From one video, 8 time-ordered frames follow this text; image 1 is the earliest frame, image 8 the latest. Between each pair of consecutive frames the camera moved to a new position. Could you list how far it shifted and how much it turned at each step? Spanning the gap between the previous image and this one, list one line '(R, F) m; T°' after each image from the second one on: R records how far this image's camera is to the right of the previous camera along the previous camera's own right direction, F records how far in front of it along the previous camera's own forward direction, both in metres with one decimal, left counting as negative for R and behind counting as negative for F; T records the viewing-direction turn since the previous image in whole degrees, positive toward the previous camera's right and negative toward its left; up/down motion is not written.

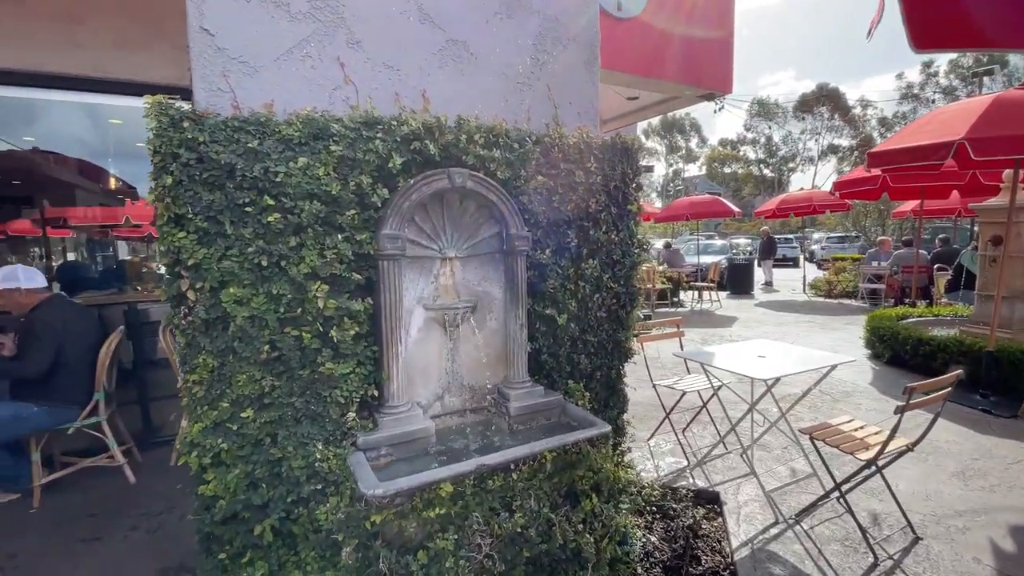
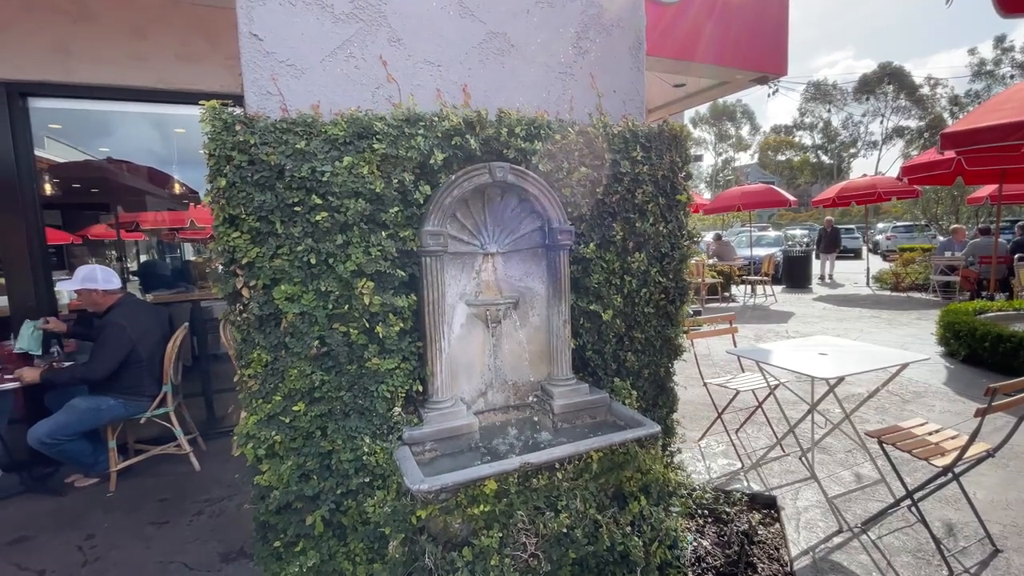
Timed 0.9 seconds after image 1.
(0.0, 0.0) m; -5°
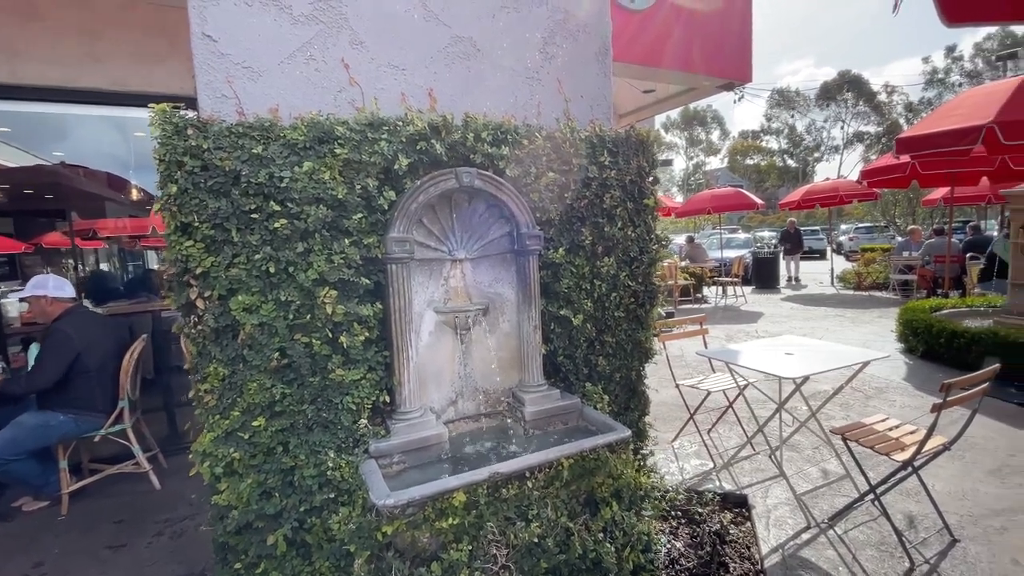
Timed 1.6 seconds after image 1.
(0.0, 0.0) m; +3°
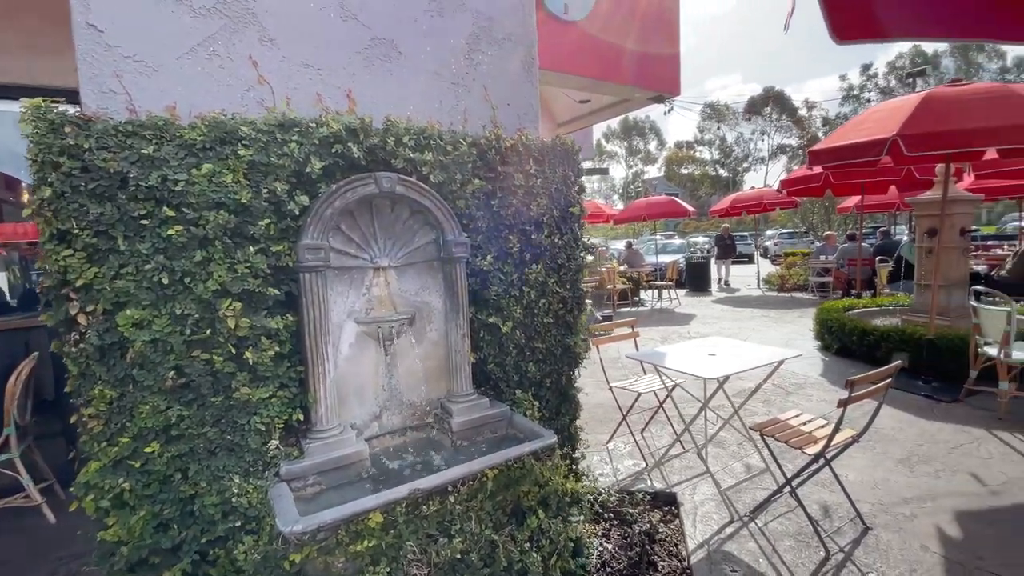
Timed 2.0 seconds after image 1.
(+0.1, 0.0) m; +6°
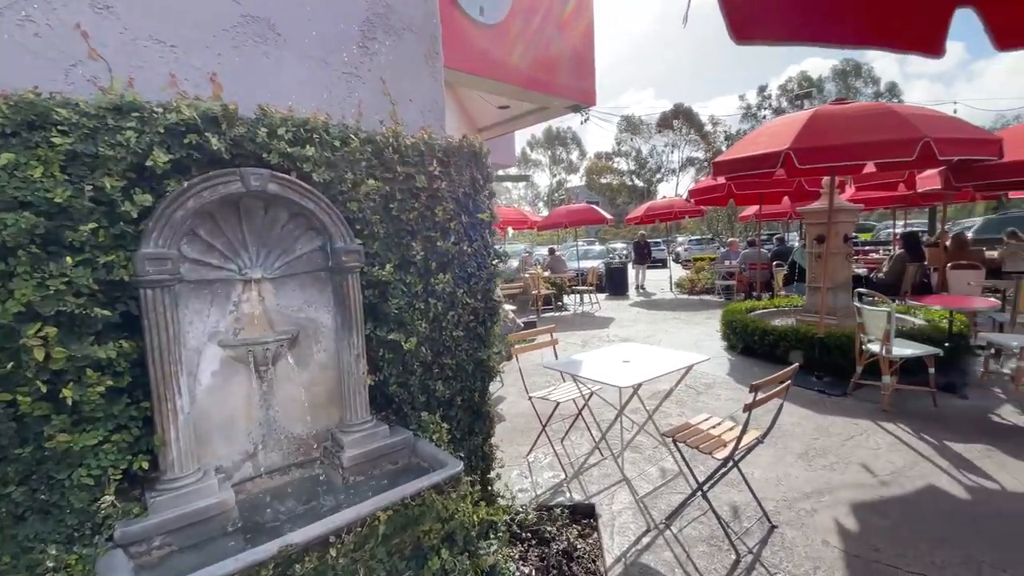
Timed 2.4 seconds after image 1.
(+0.1, +0.2) m; +9°
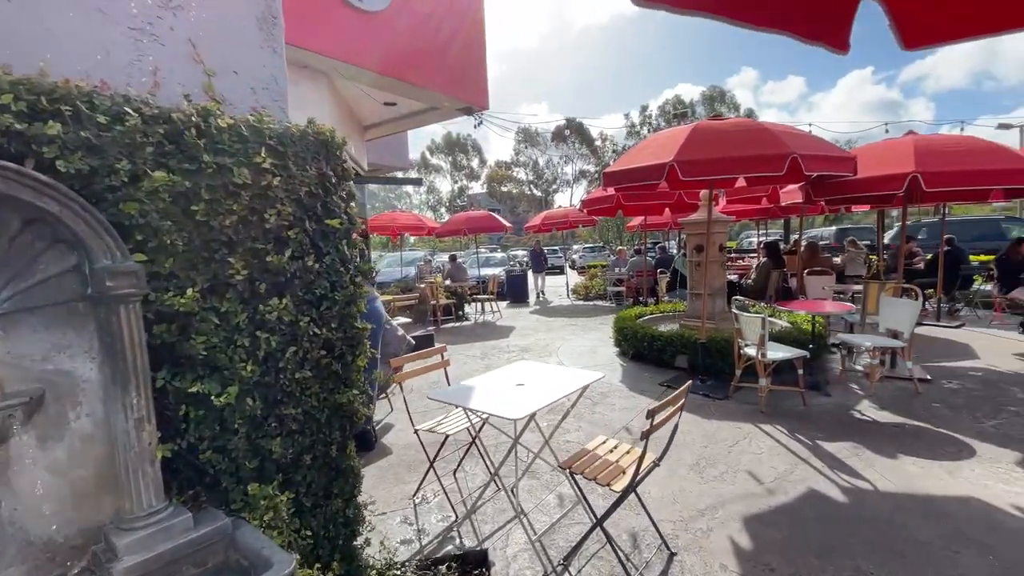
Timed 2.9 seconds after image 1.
(+0.2, +0.4) m; +12°
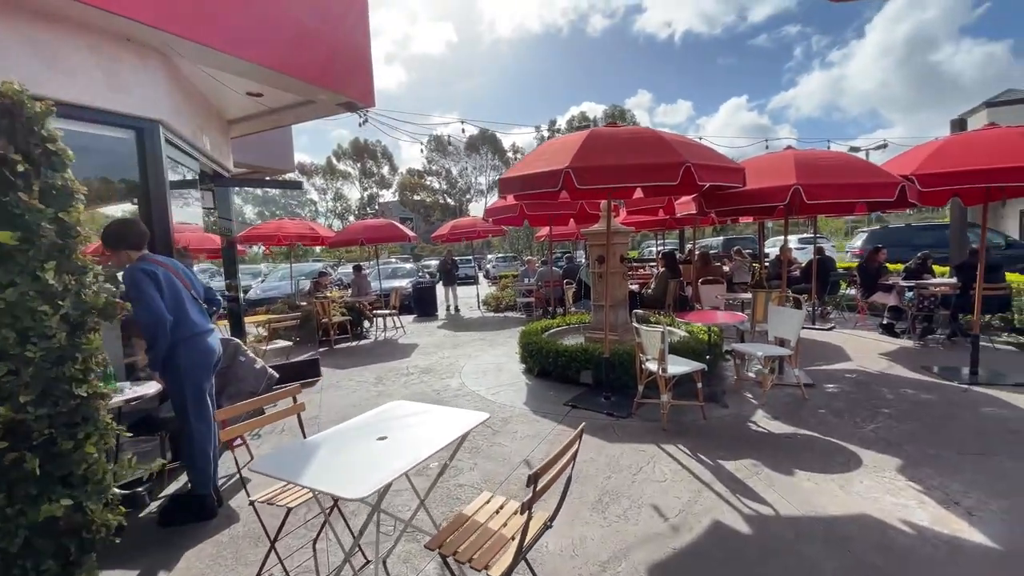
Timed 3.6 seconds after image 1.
(+0.3, +0.5) m; +10°
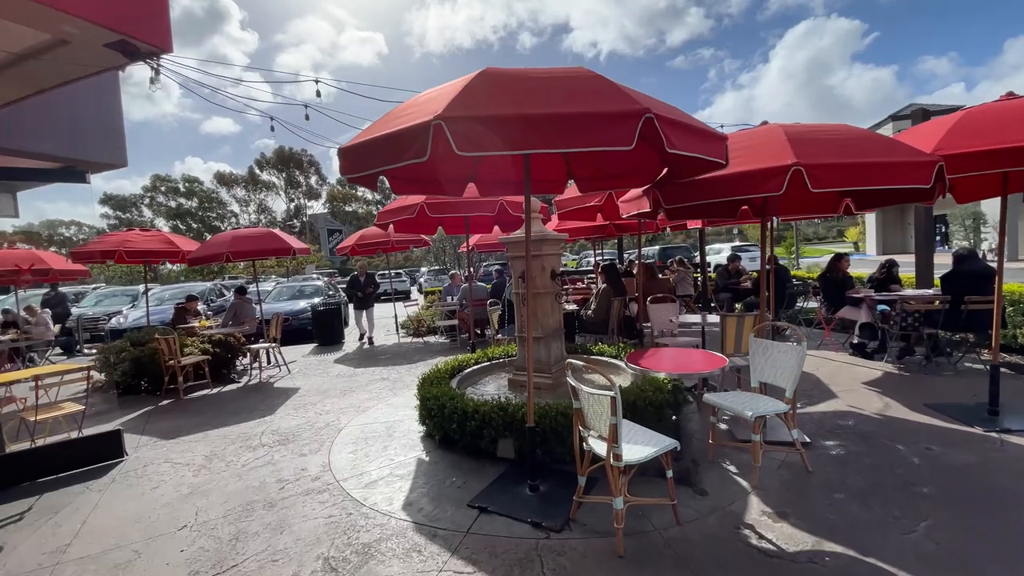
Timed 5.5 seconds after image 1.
(+0.5, +1.9) m; +7°
